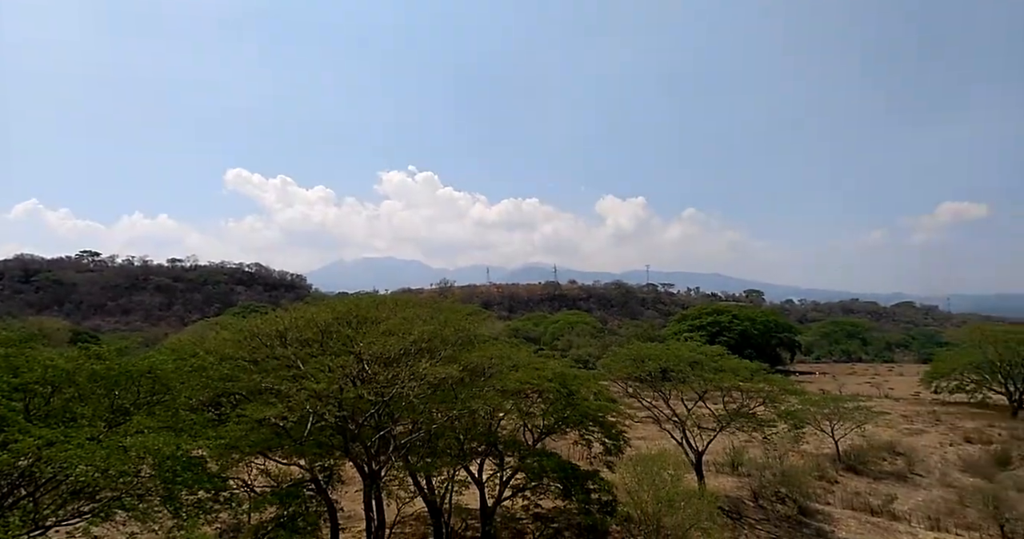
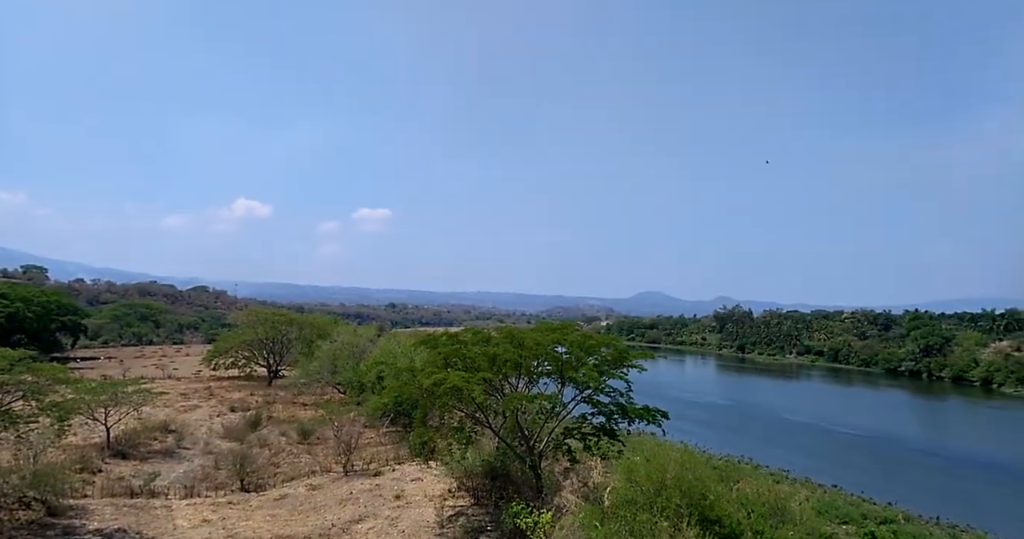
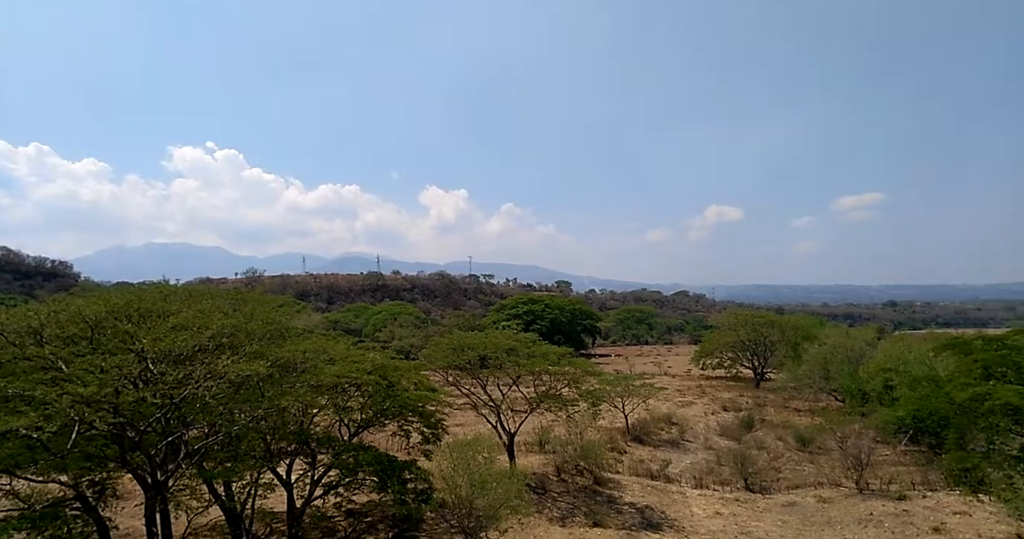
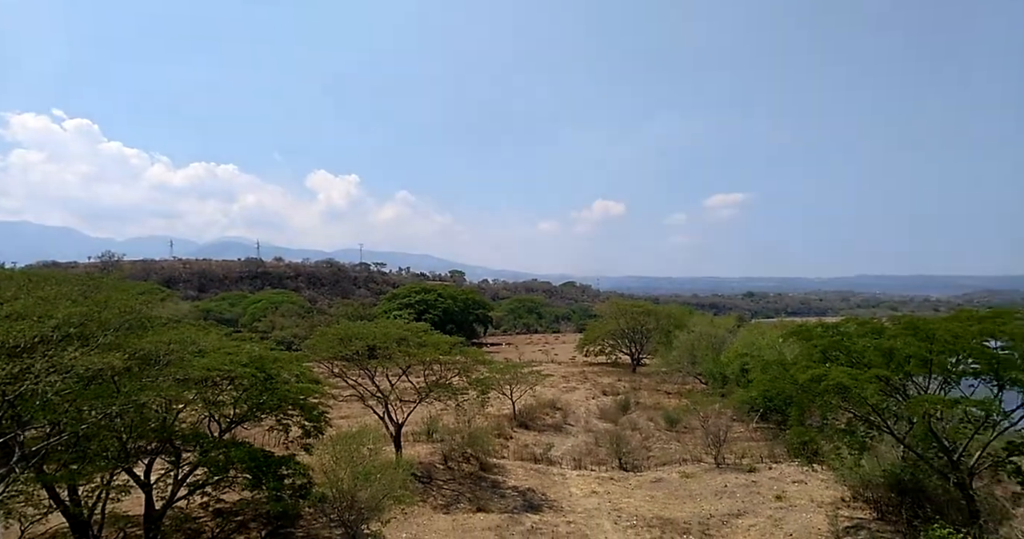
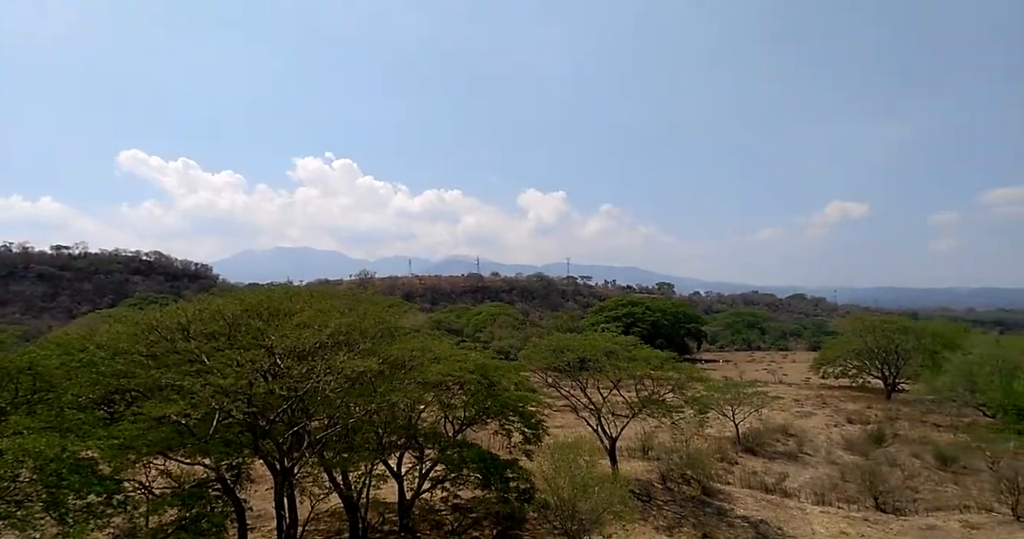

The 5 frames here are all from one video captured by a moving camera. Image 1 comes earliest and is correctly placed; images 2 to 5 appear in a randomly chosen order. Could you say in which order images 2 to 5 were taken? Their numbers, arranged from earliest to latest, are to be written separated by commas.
5, 3, 4, 2
